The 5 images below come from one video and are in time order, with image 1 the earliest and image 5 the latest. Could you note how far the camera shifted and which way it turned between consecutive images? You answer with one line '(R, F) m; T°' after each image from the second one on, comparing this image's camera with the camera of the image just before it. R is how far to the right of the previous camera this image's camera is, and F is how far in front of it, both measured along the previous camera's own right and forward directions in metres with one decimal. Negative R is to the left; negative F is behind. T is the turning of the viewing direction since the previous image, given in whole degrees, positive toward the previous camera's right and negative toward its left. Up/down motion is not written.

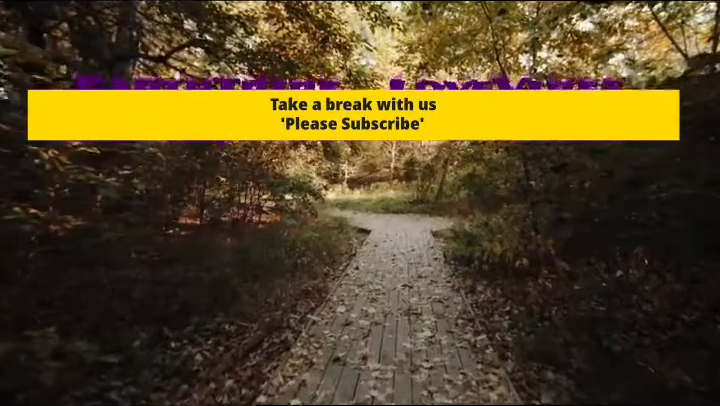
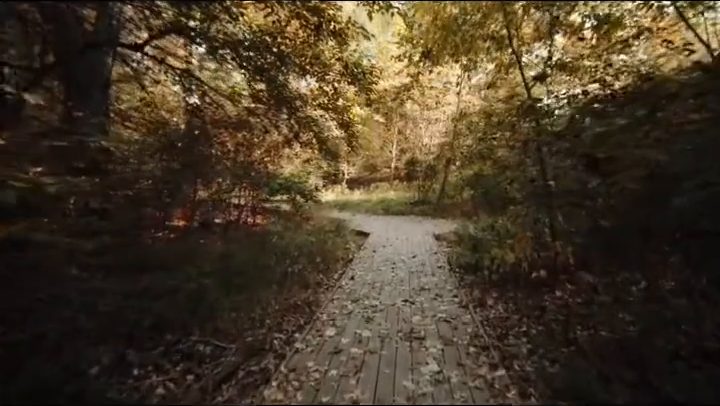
(0.0, +0.5) m; 0°
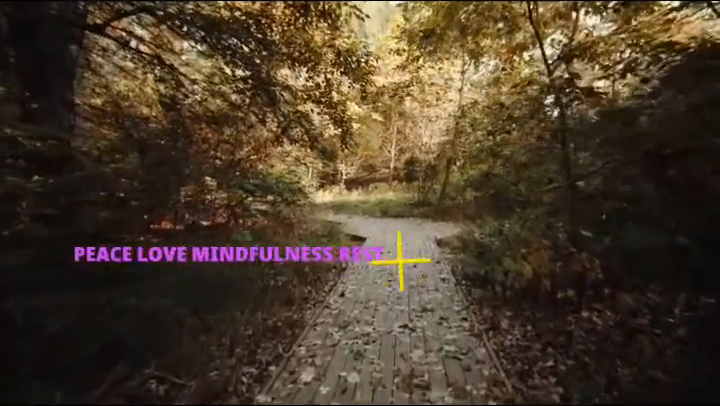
(+0.1, +0.6) m; 0°
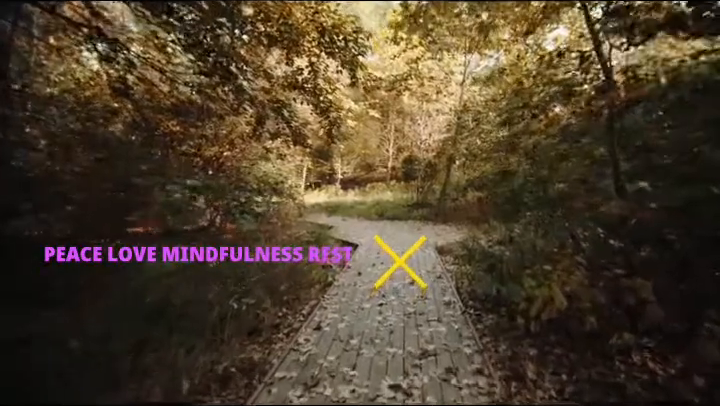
(+0.1, +0.8) m; 0°
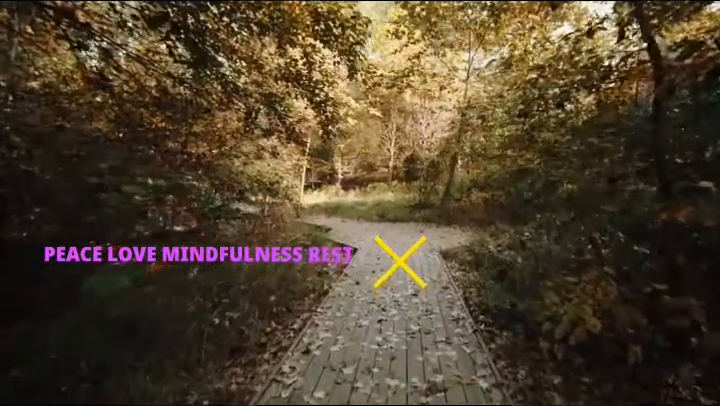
(0.0, +0.4) m; 0°
